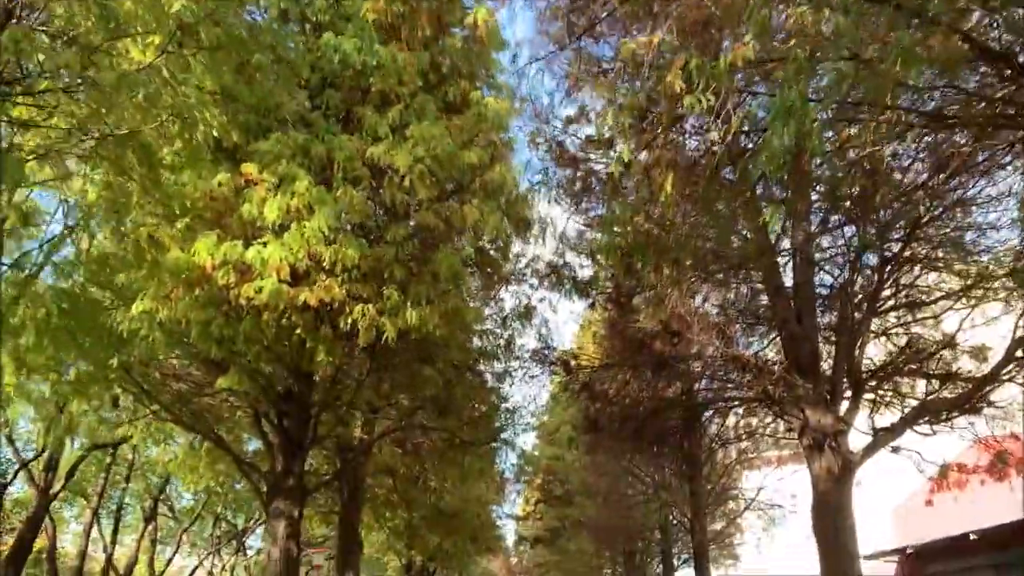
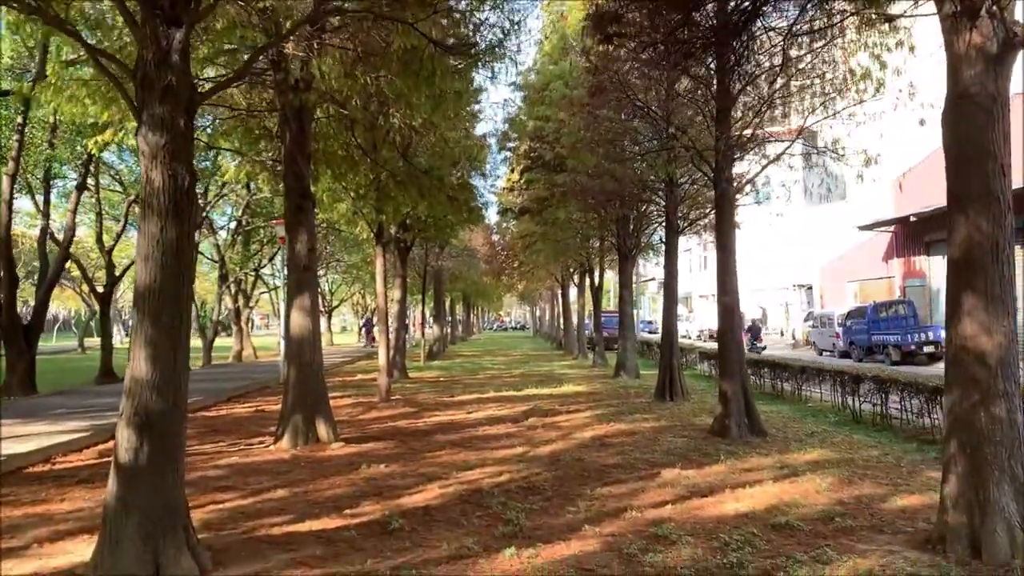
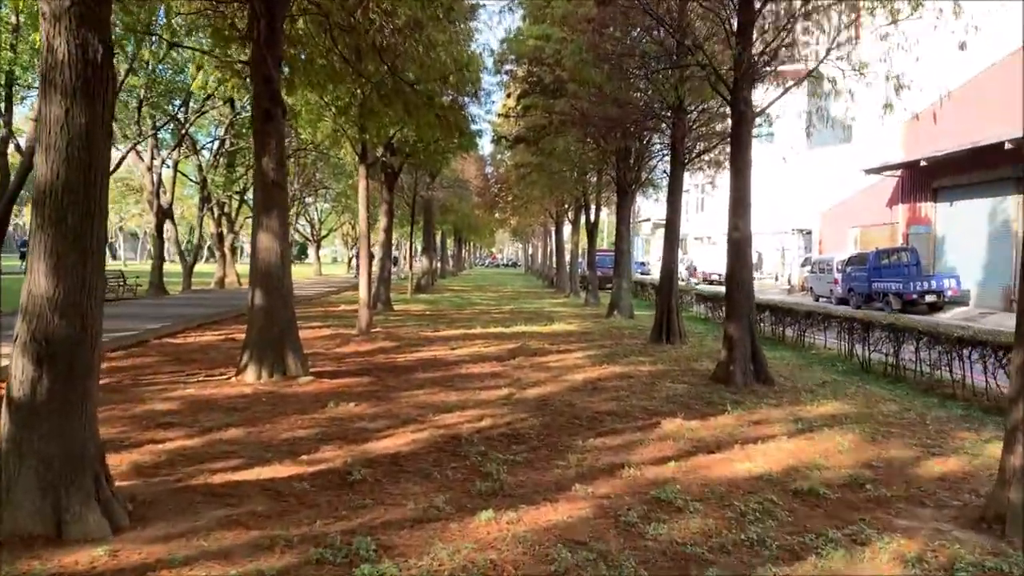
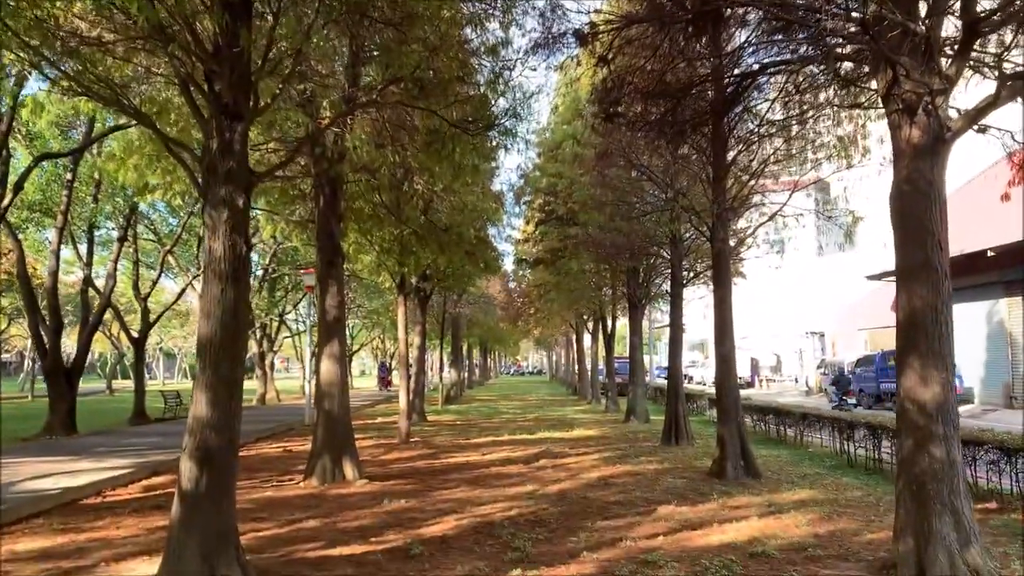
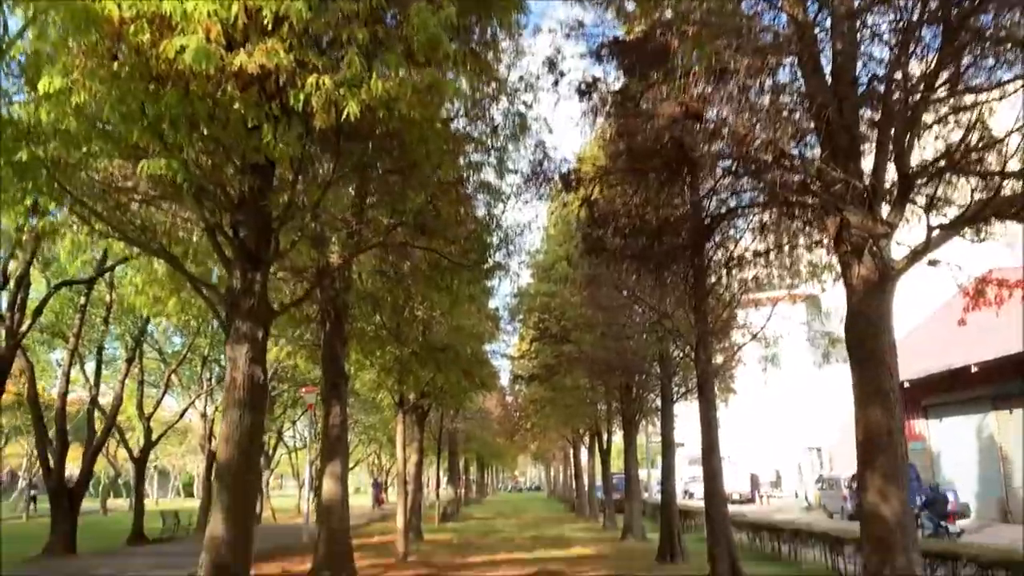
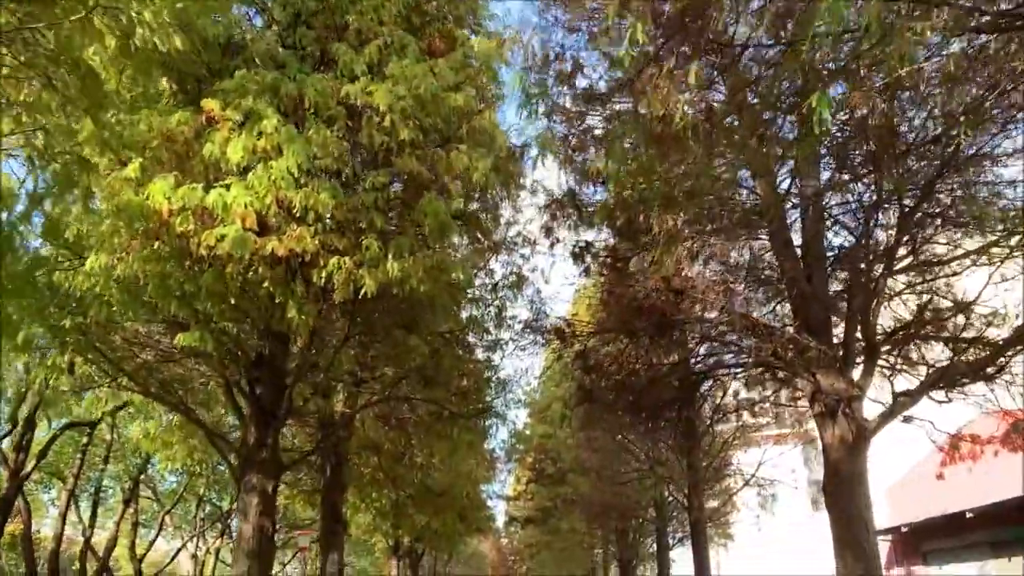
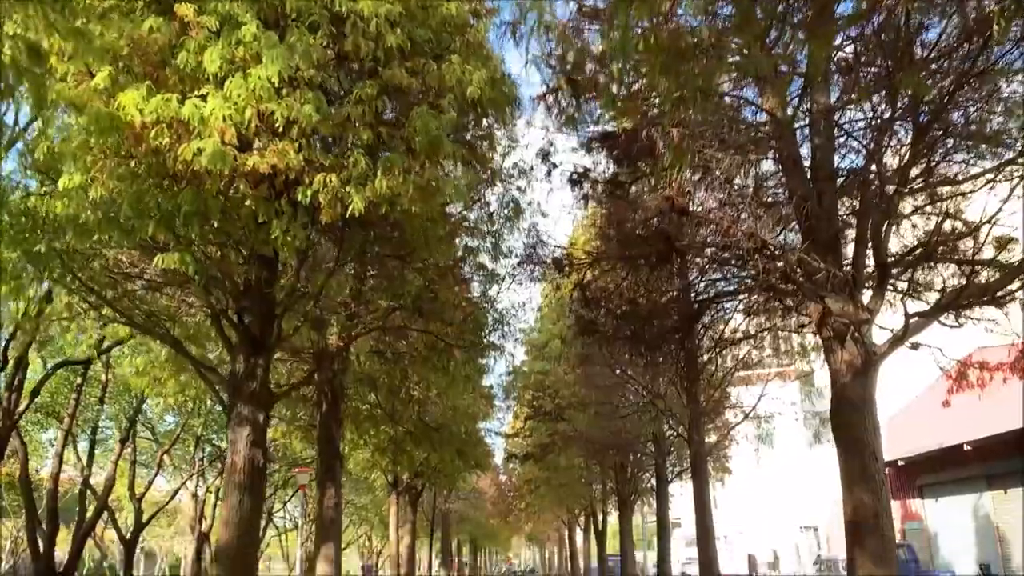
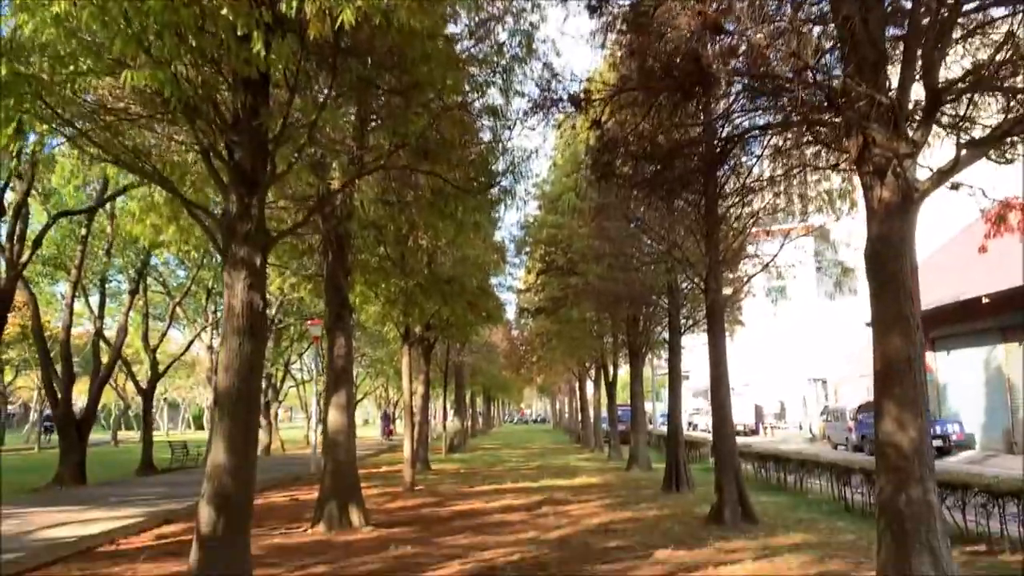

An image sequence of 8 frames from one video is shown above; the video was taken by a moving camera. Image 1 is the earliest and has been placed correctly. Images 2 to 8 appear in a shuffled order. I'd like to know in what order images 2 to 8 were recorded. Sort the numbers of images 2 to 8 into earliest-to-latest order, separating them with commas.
6, 7, 5, 8, 4, 2, 3
